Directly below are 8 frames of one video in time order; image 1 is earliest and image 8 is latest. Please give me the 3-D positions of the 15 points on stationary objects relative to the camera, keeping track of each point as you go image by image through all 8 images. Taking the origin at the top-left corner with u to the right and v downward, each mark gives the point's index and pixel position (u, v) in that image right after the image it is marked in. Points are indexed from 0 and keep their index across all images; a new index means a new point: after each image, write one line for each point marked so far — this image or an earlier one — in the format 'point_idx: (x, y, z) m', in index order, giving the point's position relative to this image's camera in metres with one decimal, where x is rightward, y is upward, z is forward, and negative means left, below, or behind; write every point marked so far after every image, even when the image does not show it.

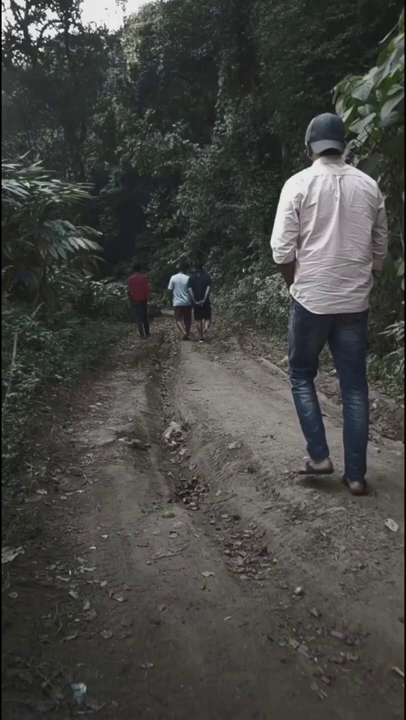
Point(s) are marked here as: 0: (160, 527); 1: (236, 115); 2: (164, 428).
0: (-0.3, -1.0, +3.5) m
1: (+0.9, +6.9, +16.1) m
2: (-0.4, -0.8, +6.4) m
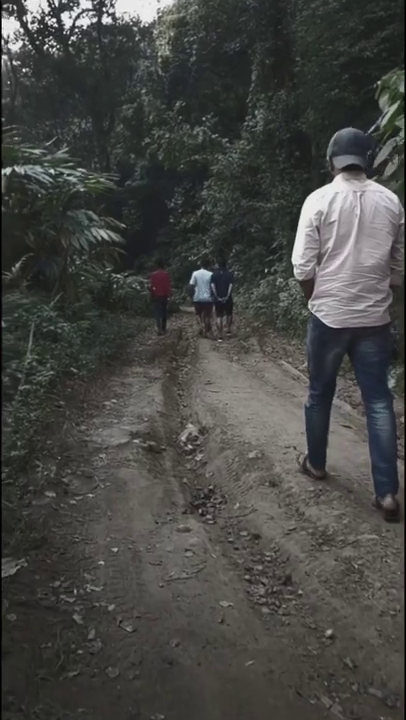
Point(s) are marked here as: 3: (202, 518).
0: (-0.2, -1.0, +3.2) m
1: (+1.8, +6.9, +15.7) m
2: (-0.3, -0.8, +6.1) m
3: (0.0, -1.1, +3.8) m
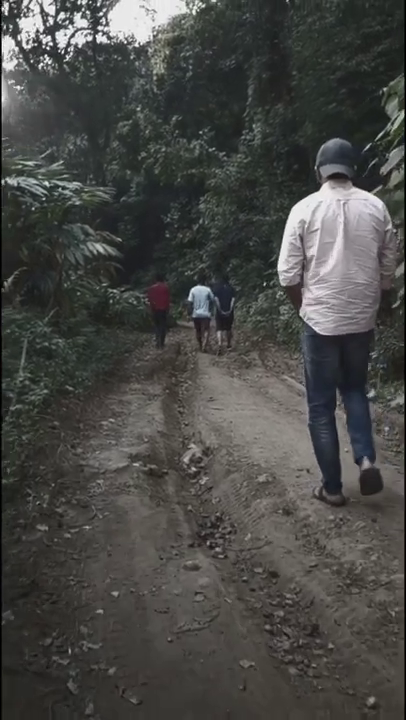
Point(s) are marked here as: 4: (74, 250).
0: (-0.1, -1.1, +2.9) m
1: (+1.7, +6.5, +15.6) m
2: (-0.2, -0.9, +5.7) m
3: (0.0, -1.2, +3.5) m
4: (-1.6, +1.4, +7.4) m
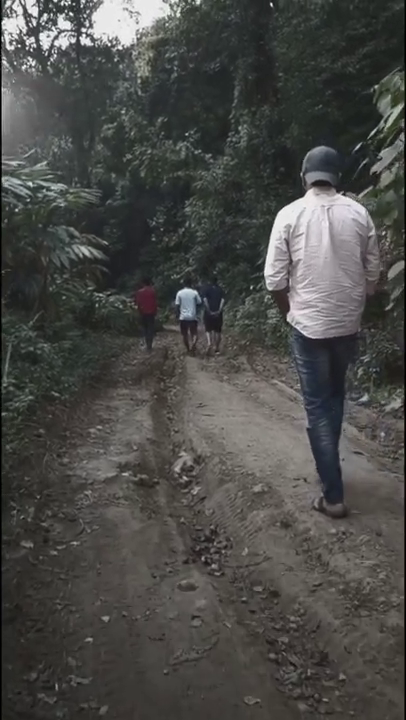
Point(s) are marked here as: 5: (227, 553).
0: (-0.1, -1.2, +2.7) m
1: (+1.3, +6.4, +15.5) m
2: (-0.3, -1.0, +5.5) m
3: (0.0, -1.2, +3.3) m
4: (-1.8, +1.3, +7.2) m
5: (+0.2, -1.2, +3.5) m
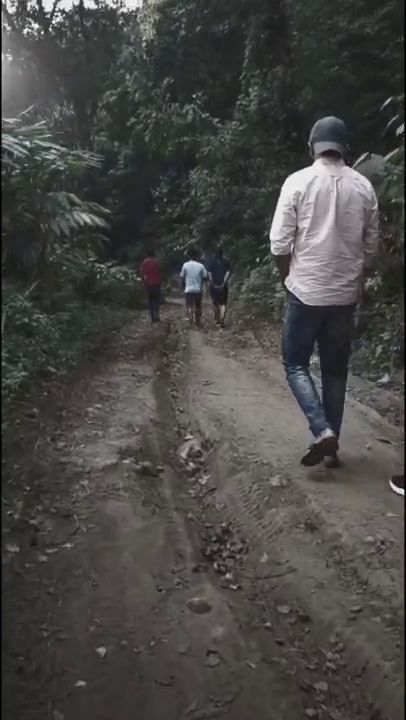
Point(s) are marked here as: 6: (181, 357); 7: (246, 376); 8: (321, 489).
0: (-0.1, -1.1, +2.2) m
1: (+1.5, +7.0, +14.6) m
2: (-0.2, -0.7, +5.1) m
3: (+0.1, -1.1, +2.8) m
4: (-1.6, +1.6, +6.6) m
5: (+0.2, -1.1, +3.1) m
6: (-0.4, 0.0, +9.6) m
7: (+0.6, -0.2, +7.5) m
8: (+0.7, -0.8, +3.6) m
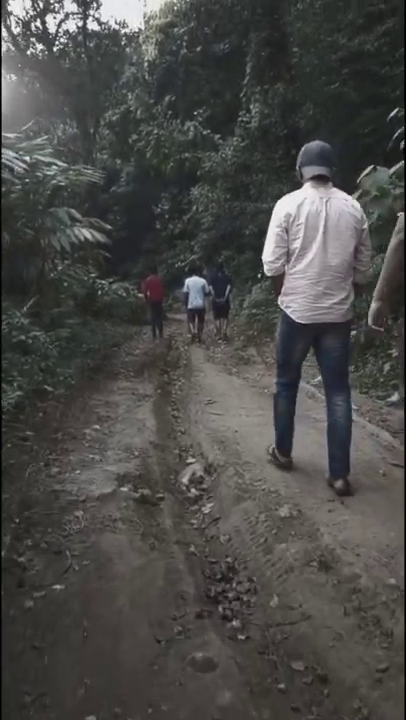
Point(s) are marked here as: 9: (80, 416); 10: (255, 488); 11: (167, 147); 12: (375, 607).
0: (0.0, -1.2, +1.9) m
1: (+1.6, +6.6, +14.6) m
2: (-0.2, -0.9, +4.8) m
3: (+0.1, -1.2, +2.5) m
4: (-1.6, +1.4, +6.4) m
5: (+0.2, -1.2, +2.8) m
6: (-0.3, -0.3, +9.3) m
7: (+0.6, -0.4, +7.2) m
8: (+0.8, -0.9, +3.3) m
9: (-1.3, -0.6, +6.2) m
10: (+0.4, -0.9, +3.9) m
11: (-1.1, +6.5, +17.2) m
12: (+0.7, -1.0, +2.4) m
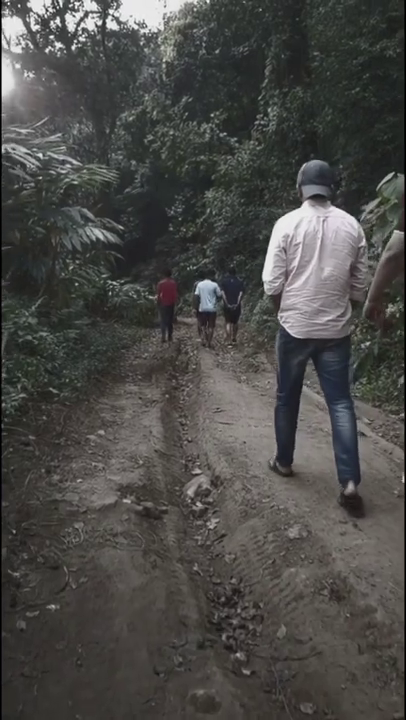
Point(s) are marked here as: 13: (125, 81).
0: (0.0, -1.2, +1.8) m
1: (+2.0, +6.4, +14.4) m
2: (-0.1, -1.0, +4.6) m
3: (+0.1, -1.3, +2.4) m
4: (-1.5, +1.4, +6.2) m
5: (+0.3, -1.3, +2.6) m
6: (-0.2, -0.3, +9.2) m
7: (+0.7, -0.5, +7.0) m
8: (+0.8, -1.0, +3.1) m
9: (-1.3, -0.6, +6.0) m
10: (+0.4, -1.0, +3.8) m
11: (-0.6, +6.4, +17.1) m
12: (+0.7, -1.1, +2.2) m
13: (-2.7, +9.5, +19.3) m
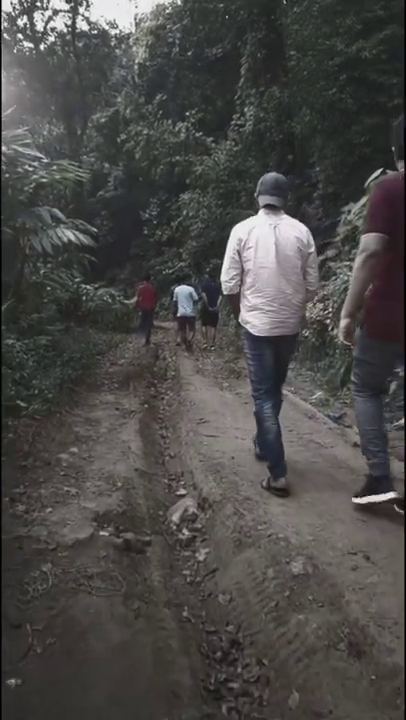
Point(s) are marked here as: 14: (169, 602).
0: (0.0, -1.3, +1.3) m
1: (+1.4, +6.3, +14.1) m
2: (-0.2, -1.0, +4.2) m
3: (+0.1, -1.3, +1.9) m
4: (-1.7, +1.3, +5.7) m
5: (+0.2, -1.3, +2.1) m
6: (-0.5, -0.4, +8.7) m
7: (+0.5, -0.6, +6.6) m
8: (+0.7, -1.1, +2.7) m
9: (-1.4, -0.7, +5.5) m
10: (+0.3, -1.0, +3.3) m
11: (-1.4, +6.2, +16.7) m
12: (+0.7, -1.2, +1.8) m
13: (-3.5, +9.3, +18.8) m
14: (-0.2, -1.2, +2.8) m
